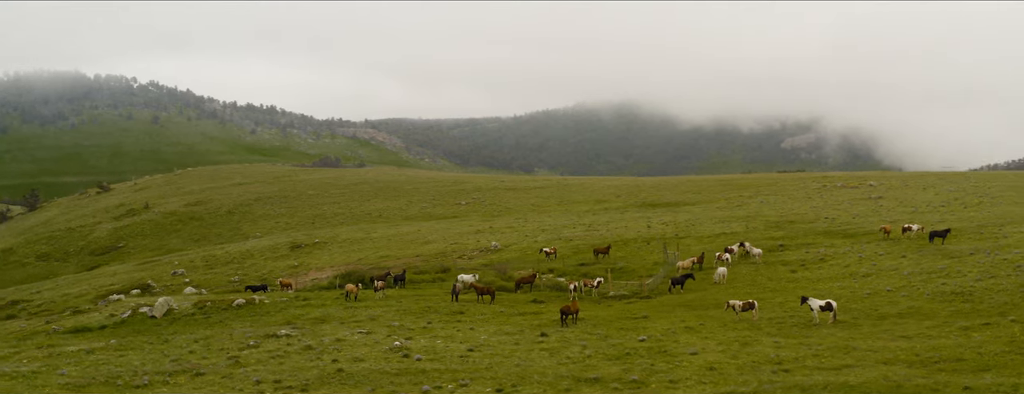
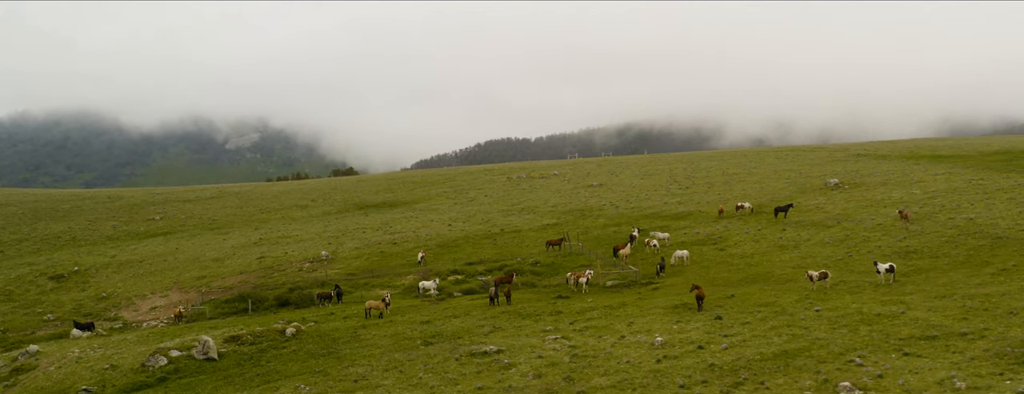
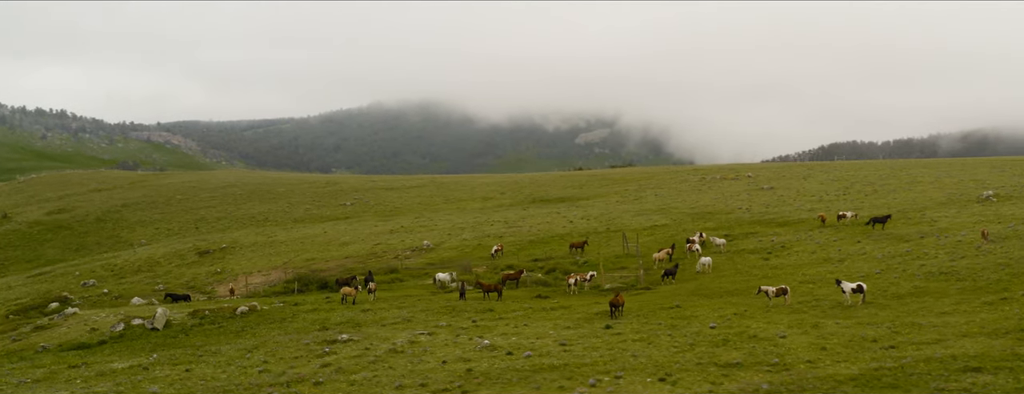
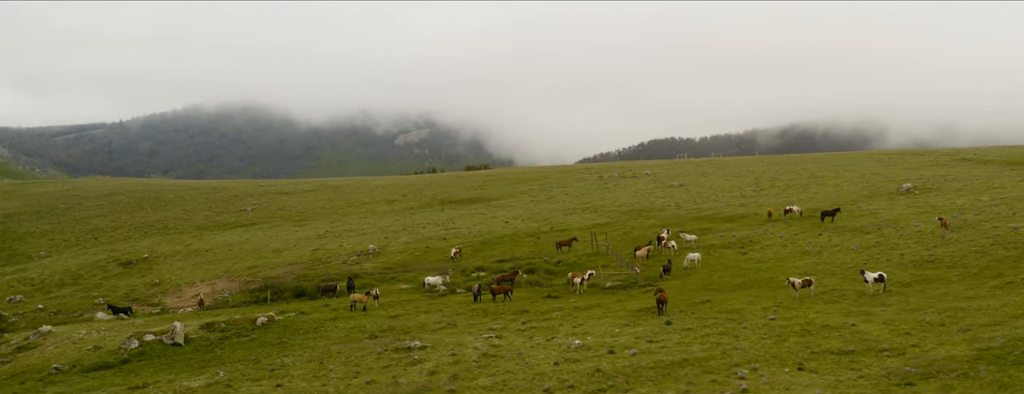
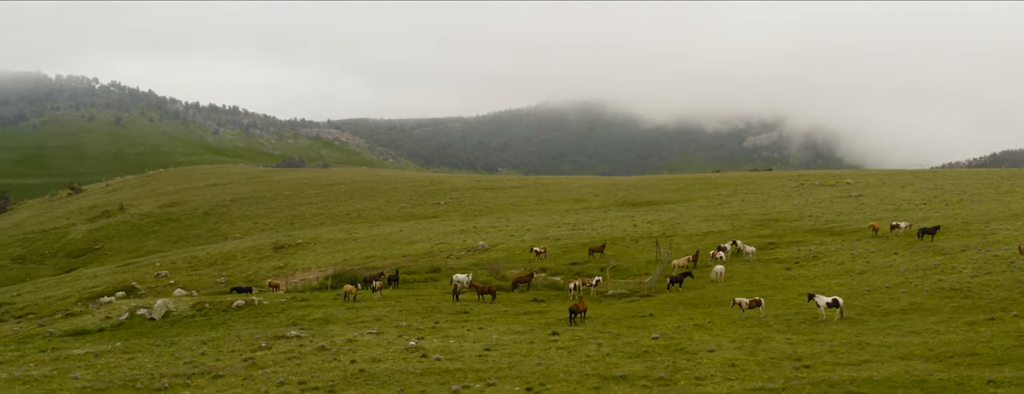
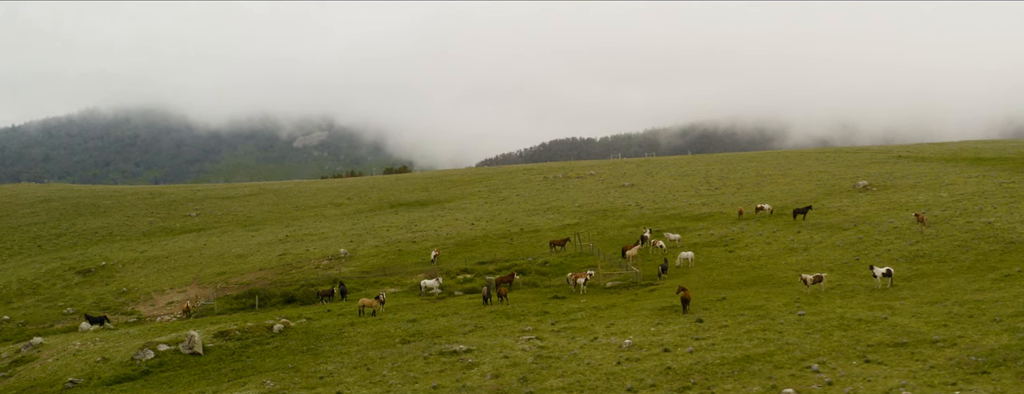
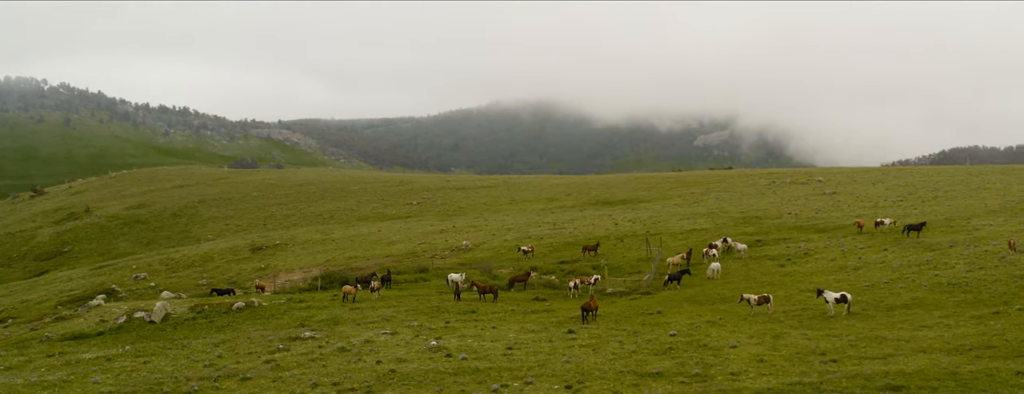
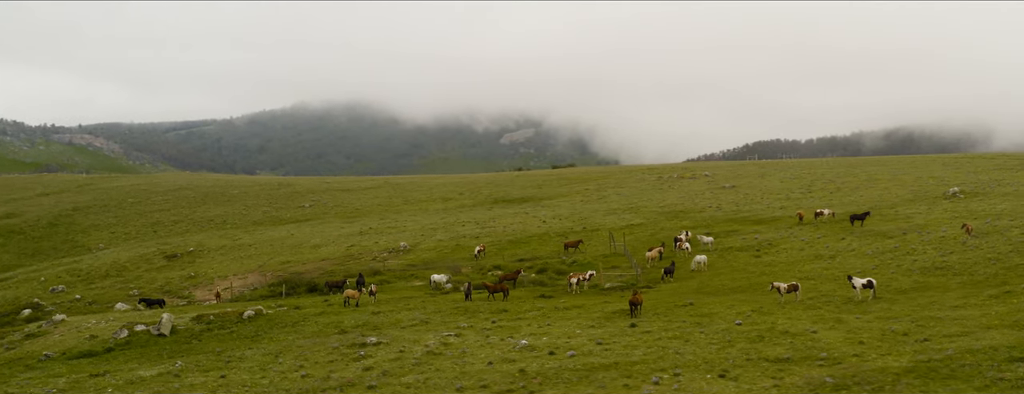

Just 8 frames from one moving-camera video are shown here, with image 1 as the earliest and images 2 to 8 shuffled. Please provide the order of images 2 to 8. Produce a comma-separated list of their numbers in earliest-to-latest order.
5, 7, 3, 8, 4, 6, 2
